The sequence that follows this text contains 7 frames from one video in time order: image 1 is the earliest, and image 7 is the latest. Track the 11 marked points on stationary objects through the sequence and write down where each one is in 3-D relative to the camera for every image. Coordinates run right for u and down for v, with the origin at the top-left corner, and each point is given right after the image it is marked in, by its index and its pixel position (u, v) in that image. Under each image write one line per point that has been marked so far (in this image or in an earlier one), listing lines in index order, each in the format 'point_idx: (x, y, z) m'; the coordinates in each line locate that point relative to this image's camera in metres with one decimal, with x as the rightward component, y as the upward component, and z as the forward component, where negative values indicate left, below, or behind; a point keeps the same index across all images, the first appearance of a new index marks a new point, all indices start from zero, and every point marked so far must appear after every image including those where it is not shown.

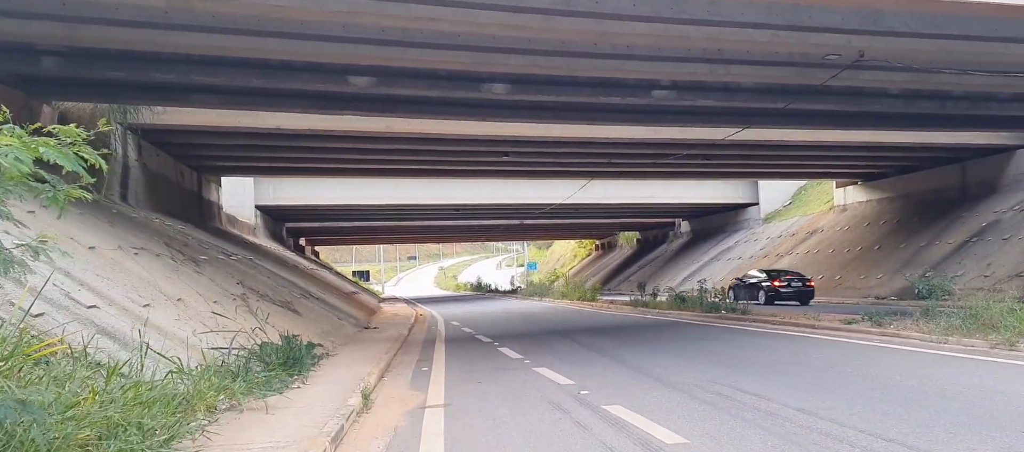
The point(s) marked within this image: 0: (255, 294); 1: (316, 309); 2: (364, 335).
0: (-4.8, -1.3, +12.6) m
1: (-4.3, -1.8, +15.0) m
2: (-3.1, -2.3, +14.5) m
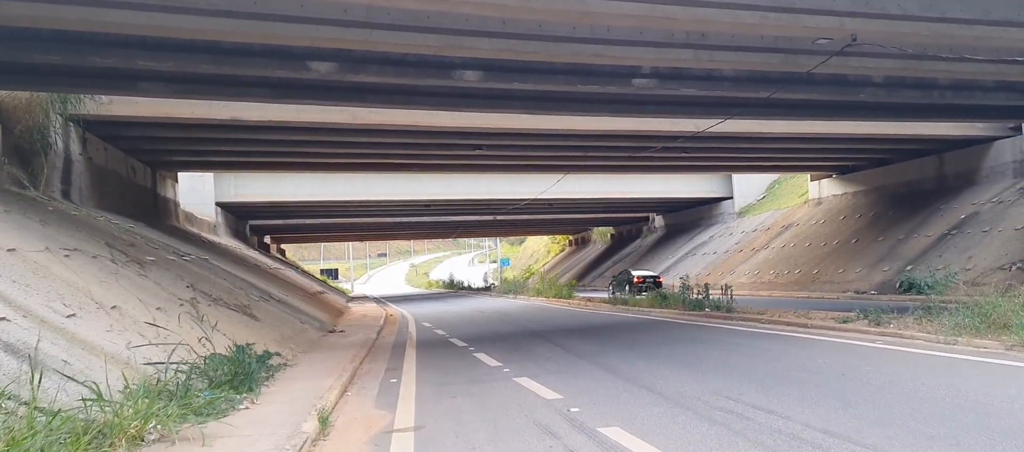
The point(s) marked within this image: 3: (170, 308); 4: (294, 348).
0: (-5.2, -1.2, +11.5) m
1: (-4.8, -1.8, +14.0) m
2: (-3.6, -2.3, +13.6) m
3: (-4.7, -1.1, +9.3) m
4: (-3.7, -2.1, +11.5) m
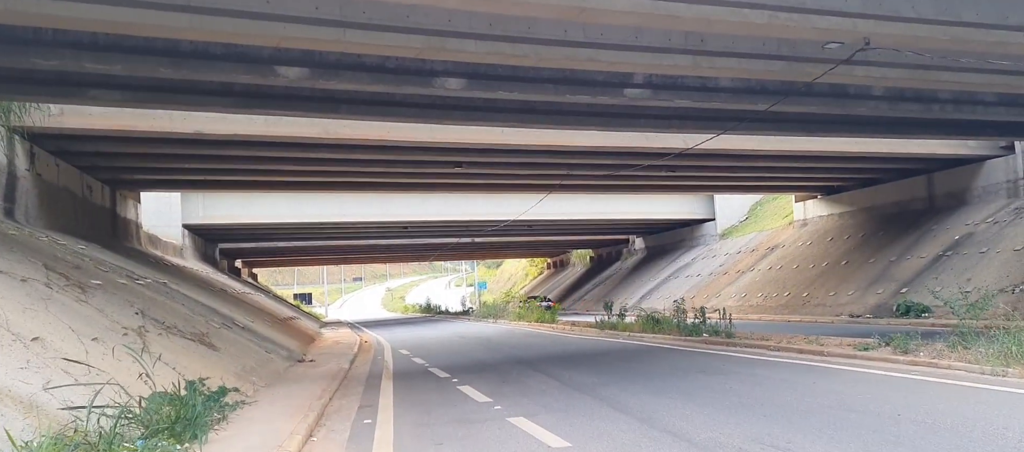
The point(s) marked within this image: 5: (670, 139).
0: (-5.4, -1.5, +10.3) m
1: (-5.1, -2.2, +12.7) m
2: (-3.9, -2.6, +12.3) m
3: (-4.8, -1.3, +8.1) m
4: (-3.8, -2.3, +10.2) m
5: (+4.5, +2.5, +19.5) m
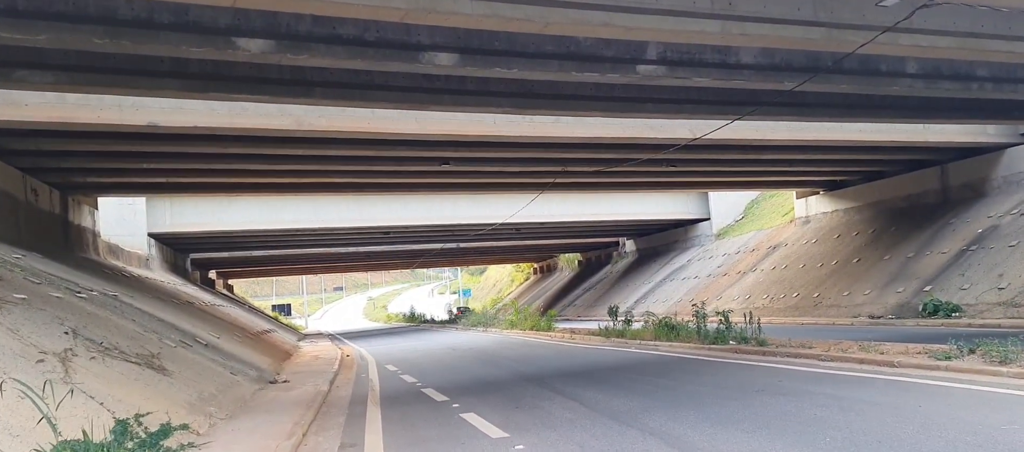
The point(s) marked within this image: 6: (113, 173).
0: (-5.2, -1.5, +8.4) m
1: (-5.0, -2.2, +10.9) m
2: (-3.8, -2.6, +10.5) m
3: (-4.6, -1.3, +6.3) m
4: (-3.7, -2.3, +8.4) m
5: (+4.3, +2.6, +18.0) m
6: (-11.0, +1.5, +18.7) m
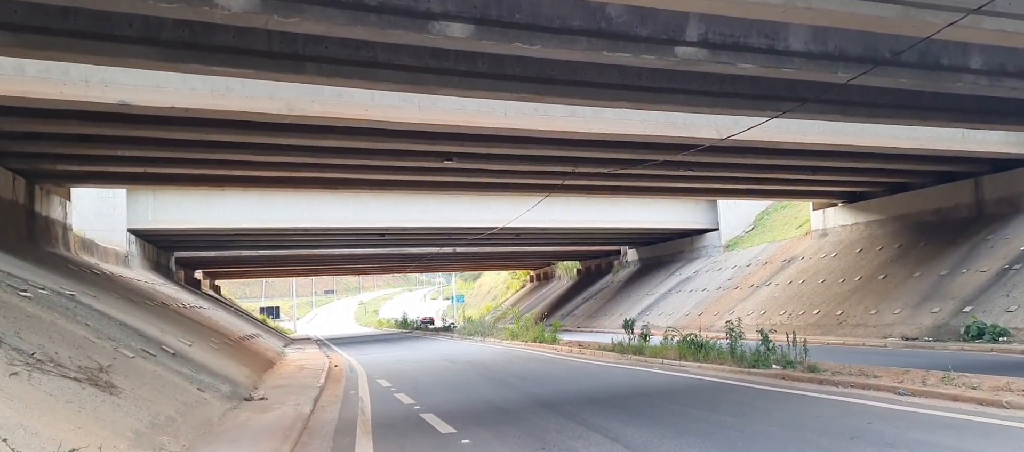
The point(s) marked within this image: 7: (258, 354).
0: (-5.0, -1.3, +6.8) m
1: (-4.8, -2.1, +9.2) m
2: (-3.6, -2.5, +8.9) m
3: (-4.3, -1.1, +4.7) m
4: (-3.5, -2.2, +6.8) m
5: (+4.6, +2.4, +16.5) m
6: (-10.7, +1.7, +17.1) m
7: (-7.1, -3.5, +19.0) m
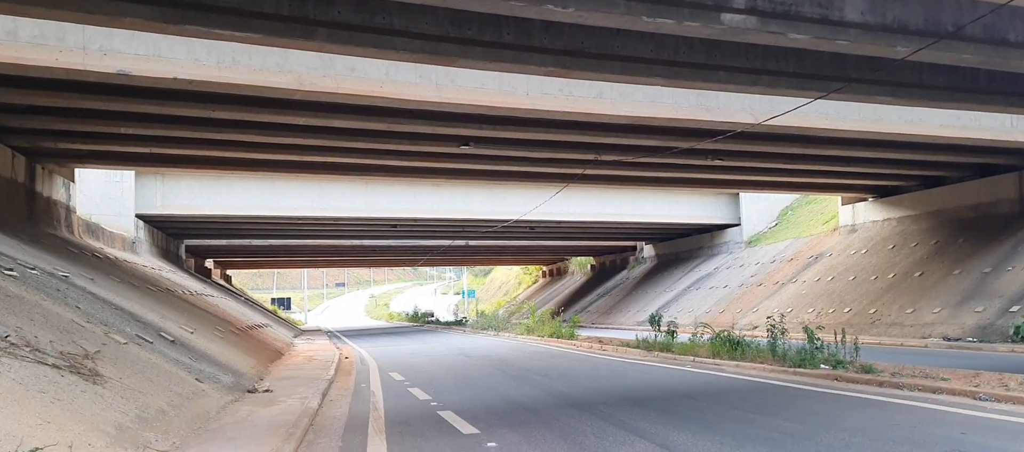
0: (-4.6, -1.0, +6.0) m
1: (-4.4, -1.7, +8.4) m
2: (-3.3, -2.2, +8.1) m
3: (-4.0, -0.9, +3.8) m
4: (-3.2, -1.9, +6.0) m
5: (+5.1, +2.6, +15.5) m
6: (-10.2, +2.1, +16.4) m
7: (-6.6, -3.1, +18.3) m
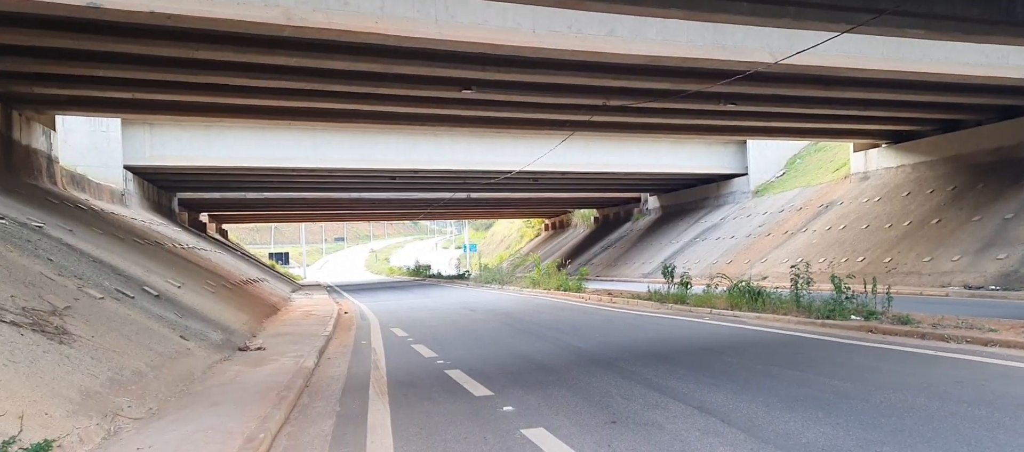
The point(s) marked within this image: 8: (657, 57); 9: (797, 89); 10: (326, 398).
0: (-4.5, -0.6, +5.3) m
1: (-4.3, -1.1, +7.8) m
2: (-3.1, -1.6, +7.4) m
3: (-3.9, -0.5, +3.1) m
4: (-3.0, -1.4, +5.3) m
5: (+5.2, +3.8, +14.6) m
6: (-10.1, +3.2, +15.4) m
7: (-6.5, -1.9, +17.7) m
8: (+3.0, +3.5, +14.2) m
9: (+7.6, +3.7, +18.2) m
10: (-1.9, -1.7, +7.0) m
